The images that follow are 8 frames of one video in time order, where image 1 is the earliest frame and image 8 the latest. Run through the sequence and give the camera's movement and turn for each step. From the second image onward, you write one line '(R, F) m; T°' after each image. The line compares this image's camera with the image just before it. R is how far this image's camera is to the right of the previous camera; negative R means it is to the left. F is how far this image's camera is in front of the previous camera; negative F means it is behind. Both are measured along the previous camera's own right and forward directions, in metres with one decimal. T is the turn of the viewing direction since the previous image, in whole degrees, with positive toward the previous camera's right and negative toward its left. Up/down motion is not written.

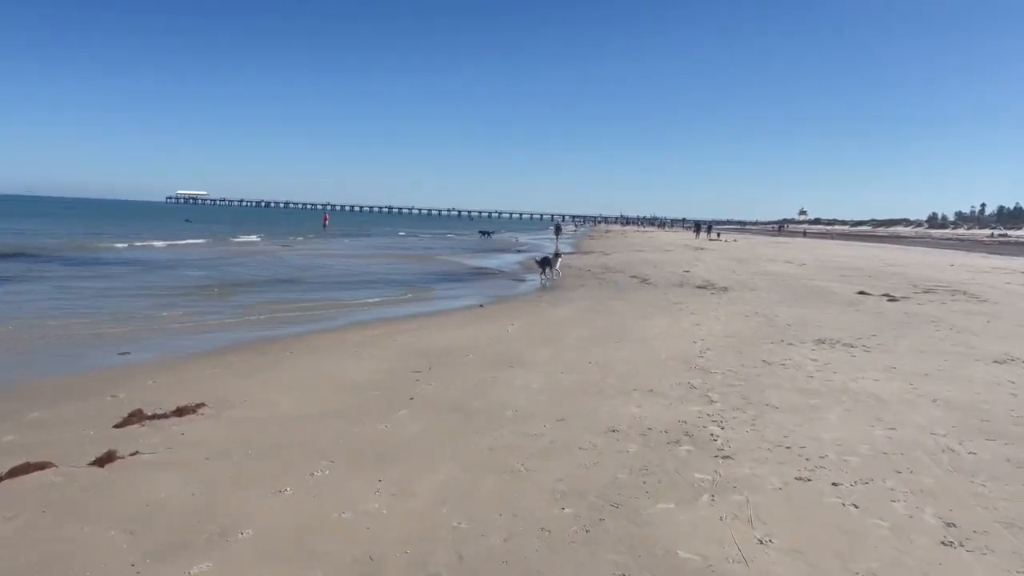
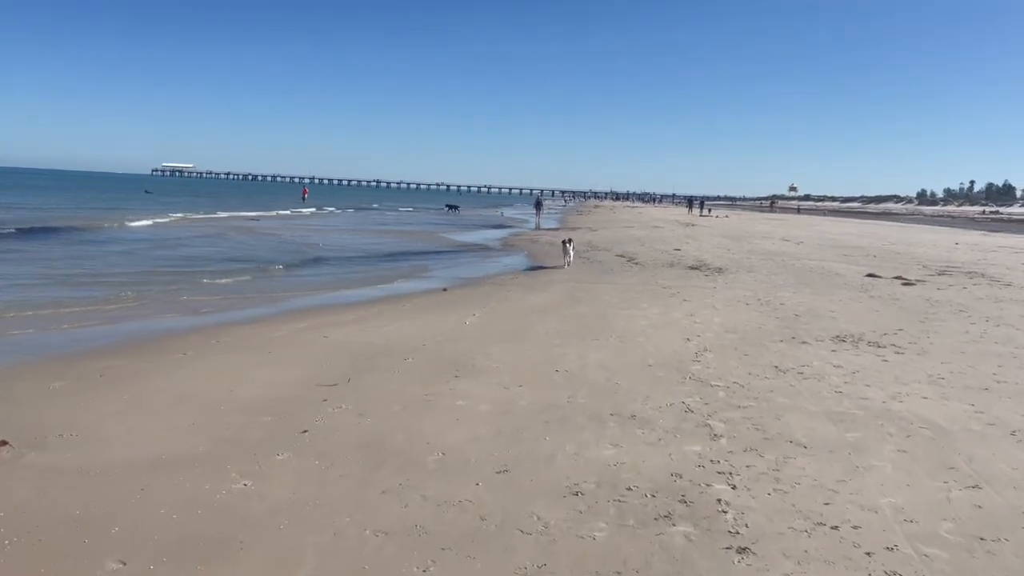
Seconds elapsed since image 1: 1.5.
(+0.4, +2.2) m; +1°
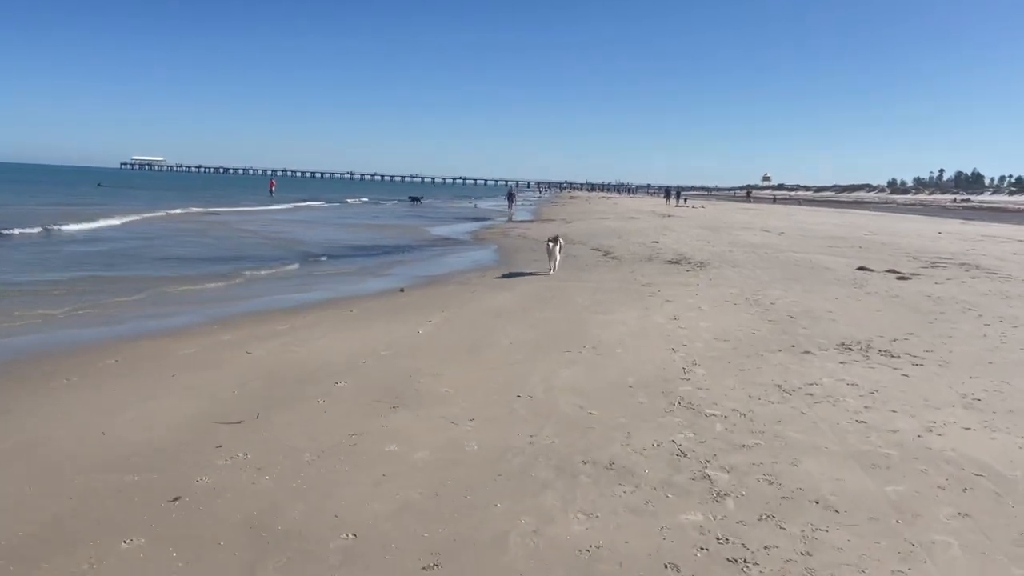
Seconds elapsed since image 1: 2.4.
(+0.2, +1.4) m; +2°
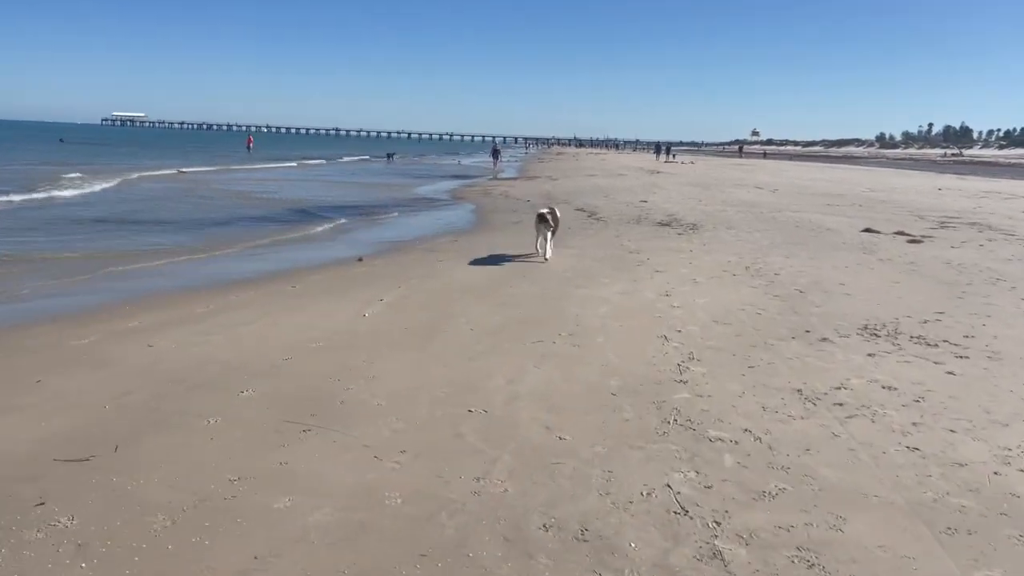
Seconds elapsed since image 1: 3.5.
(+0.2, +1.5) m; +1°
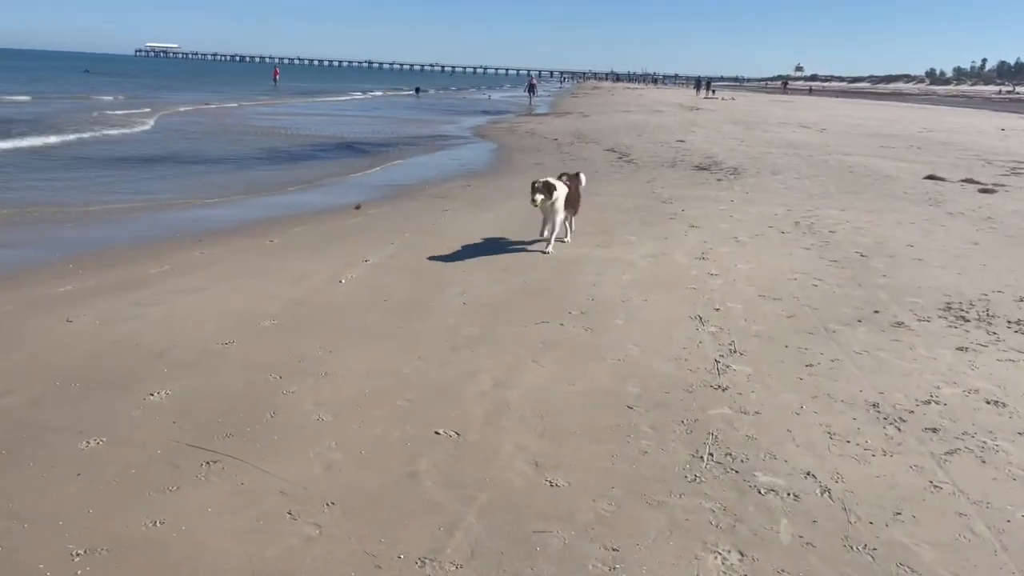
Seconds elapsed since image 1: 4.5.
(+0.2, +1.4) m; -2°
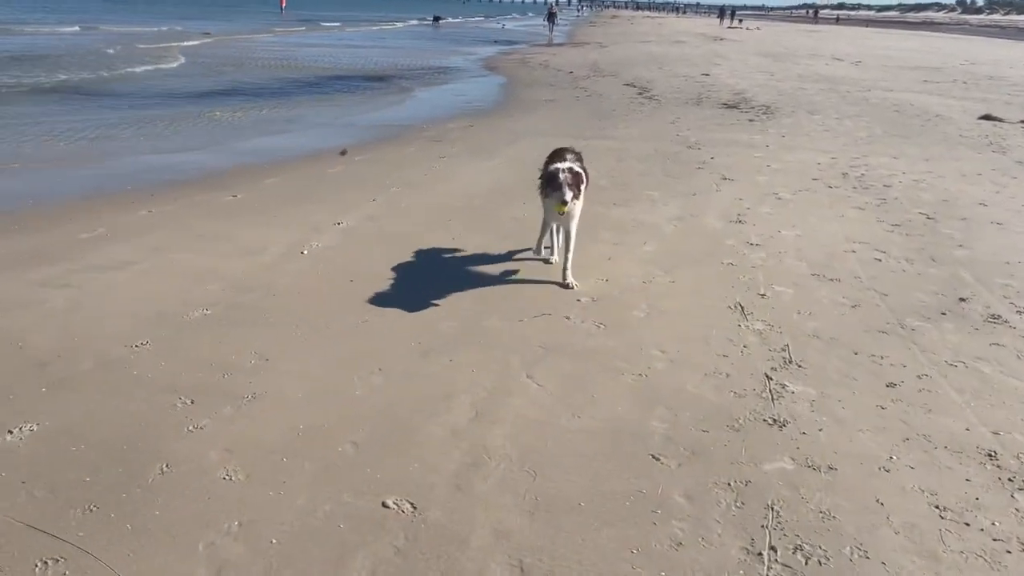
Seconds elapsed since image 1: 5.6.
(+0.1, +1.2) m; -1°
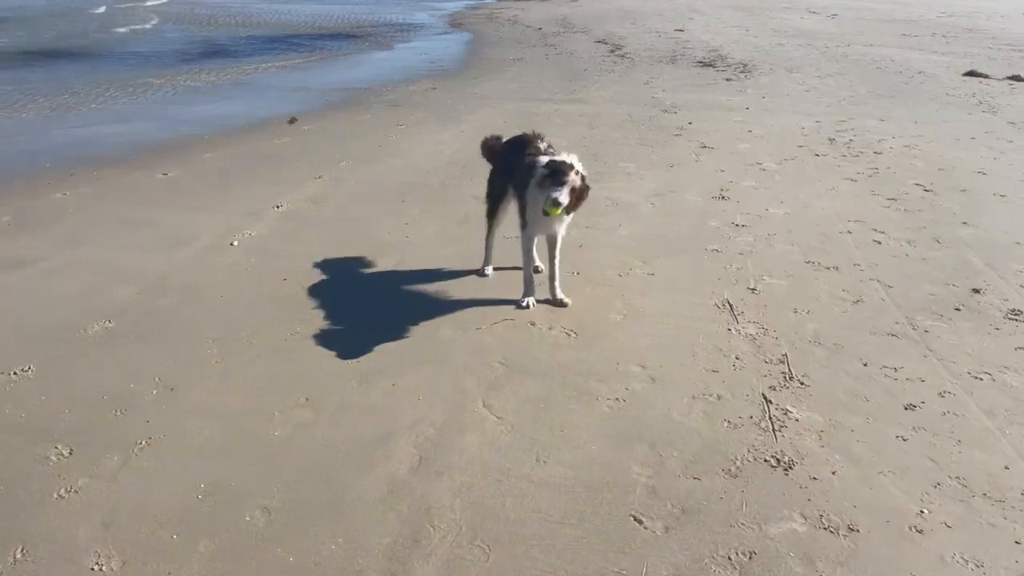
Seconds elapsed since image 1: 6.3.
(+0.1, +0.6) m; +2°
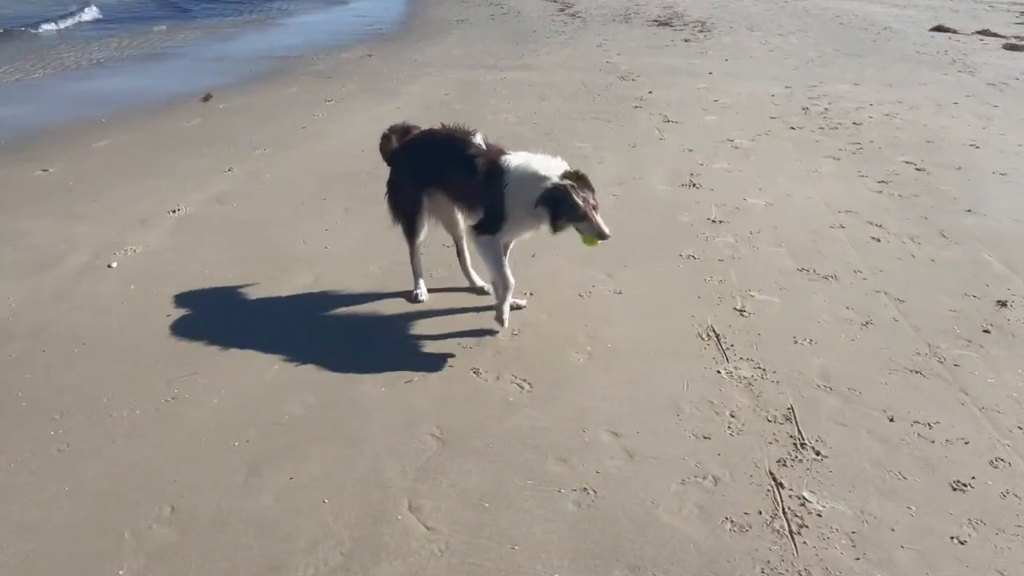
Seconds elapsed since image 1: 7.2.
(+0.1, +0.8) m; +3°
